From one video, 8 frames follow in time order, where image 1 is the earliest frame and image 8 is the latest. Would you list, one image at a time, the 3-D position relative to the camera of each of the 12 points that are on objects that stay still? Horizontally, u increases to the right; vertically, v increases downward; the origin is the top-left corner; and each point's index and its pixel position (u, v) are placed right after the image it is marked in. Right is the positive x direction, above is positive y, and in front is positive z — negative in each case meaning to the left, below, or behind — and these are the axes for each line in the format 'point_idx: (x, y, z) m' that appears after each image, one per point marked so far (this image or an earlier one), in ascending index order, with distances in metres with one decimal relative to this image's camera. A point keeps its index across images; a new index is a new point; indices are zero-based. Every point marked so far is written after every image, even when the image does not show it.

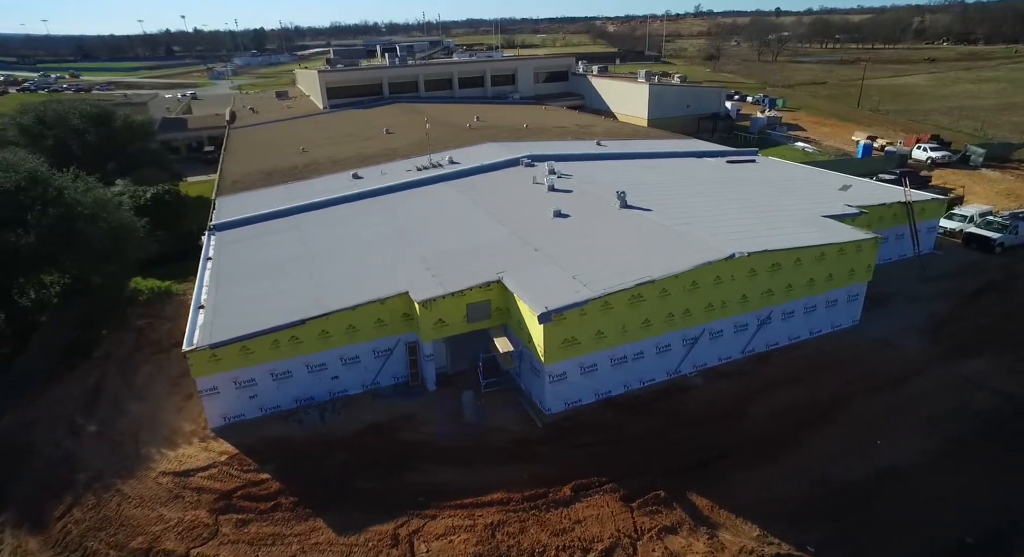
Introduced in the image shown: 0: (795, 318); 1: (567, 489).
0: (+8.5, -1.2, +16.4) m
1: (+1.2, -4.5, +11.8) m
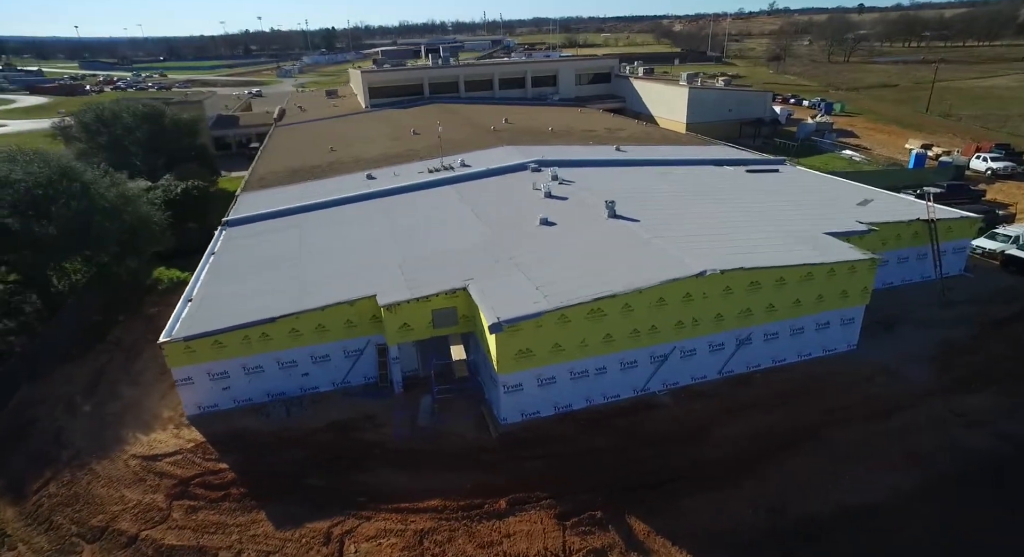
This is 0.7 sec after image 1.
0: (+7.6, -1.7, +15.6) m
1: (-0.2, -4.8, +11.8) m
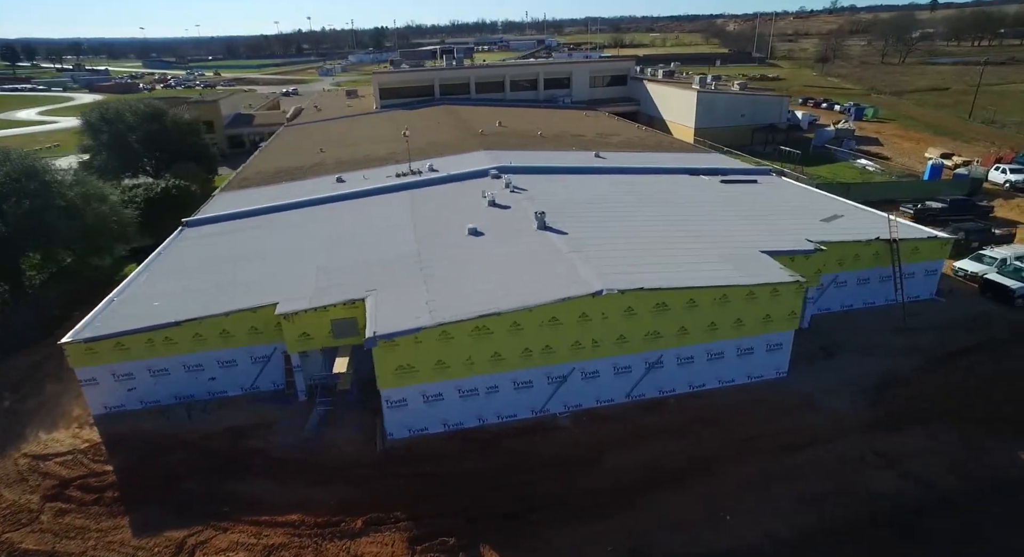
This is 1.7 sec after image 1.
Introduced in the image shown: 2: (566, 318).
0: (+5.0, -2.3, +14.8) m
1: (-3.2, -5.1, +11.6) m
2: (+1.3, -1.0, +13.4) m
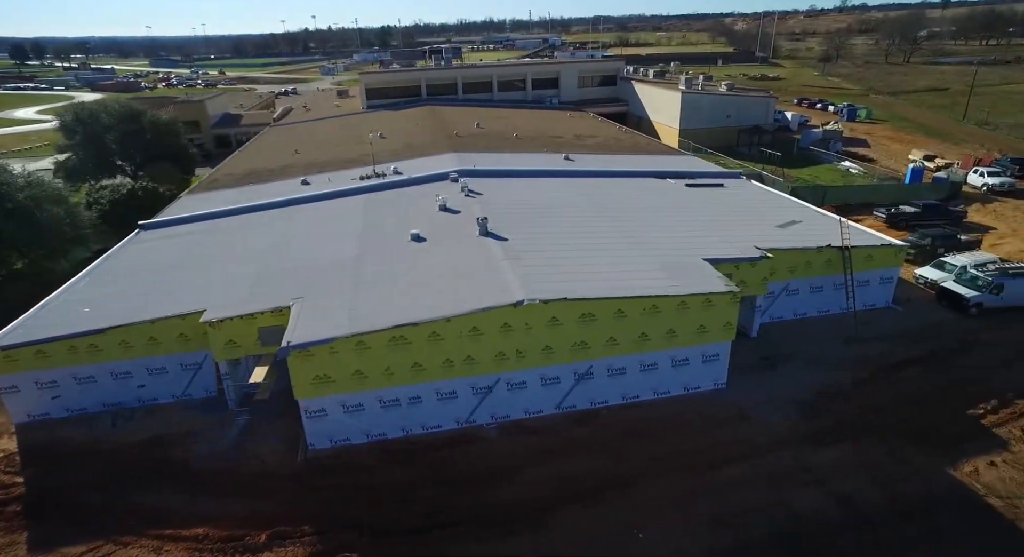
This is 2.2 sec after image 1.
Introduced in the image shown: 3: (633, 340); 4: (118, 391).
0: (+3.1, -2.6, +14.5) m
1: (-5.1, -5.3, +11.4) m
2: (-0.6, -1.2, +13.1) m
3: (+3.1, -1.6, +14.0) m
4: (-10.8, -3.1, +15.1) m
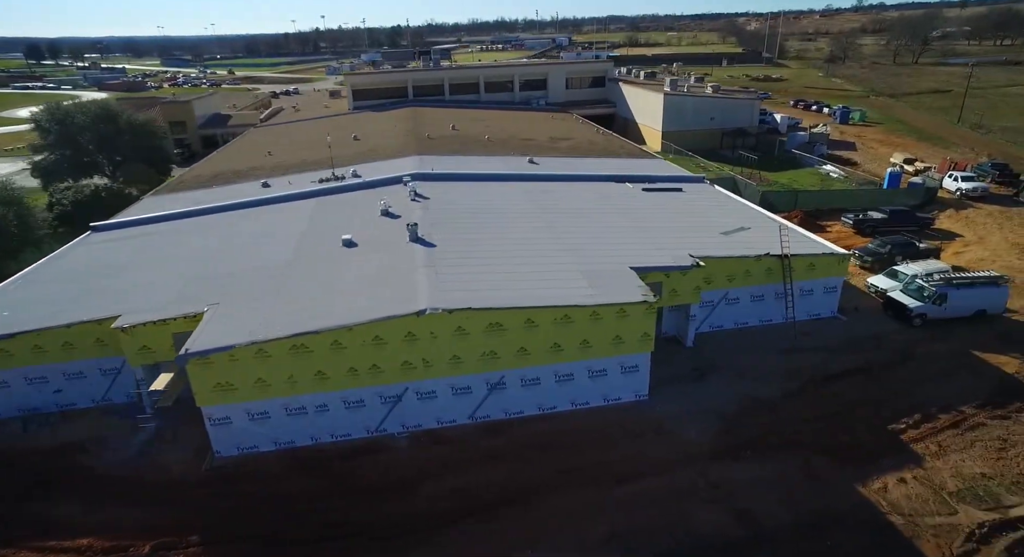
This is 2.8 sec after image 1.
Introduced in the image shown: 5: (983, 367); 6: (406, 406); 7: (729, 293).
0: (+0.8, -2.8, +14.3) m
1: (-7.4, -5.5, +11.3) m
2: (-2.8, -1.4, +13.0) m
3: (+0.8, -1.8, +13.8) m
4: (-13.0, -3.2, +15.1) m
5: (+13.7, -2.6, +16.1) m
6: (-2.7, -3.2, +13.9) m
7: (+7.0, -0.5, +17.8) m
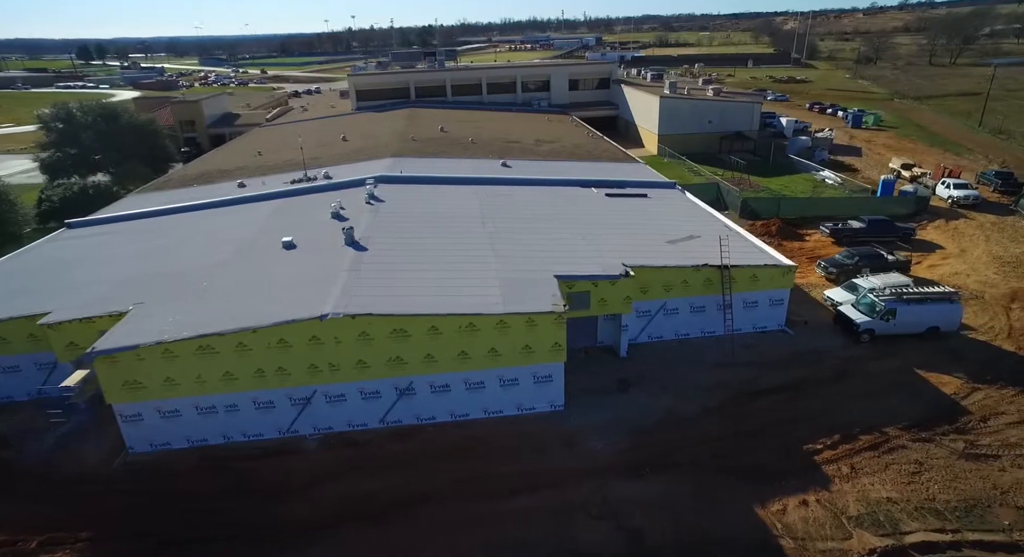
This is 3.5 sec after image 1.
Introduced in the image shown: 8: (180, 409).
0: (-1.5, -3.0, +14.3) m
1: (-9.9, -5.5, +11.7) m
2: (-5.2, -1.5, +13.1) m
3: (-1.5, -2.0, +13.8) m
4: (-15.3, -3.1, +15.8) m
5: (+11.5, -3.0, +15.5) m
6: (-5.0, -3.3, +14.0) m
7: (+4.9, -0.8, +17.5) m
8: (-8.2, -3.2, +13.5) m
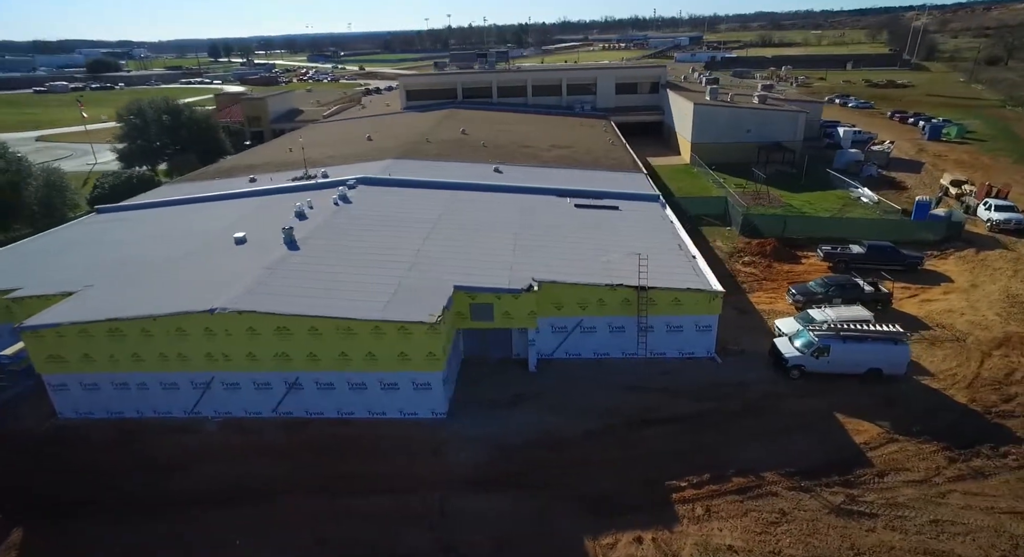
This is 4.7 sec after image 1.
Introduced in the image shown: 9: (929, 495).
0: (-4.6, -3.1, +15.0) m
1: (-13.5, -5.0, +13.6) m
2: (-8.4, -1.4, +14.4) m
3: (-4.7, -2.1, +14.5) m
4: (-18.1, -2.3, +18.4) m
5: (+8.3, -4.0, +14.3) m
6: (-8.2, -3.2, +15.2) m
7: (+2.3, -1.3, +17.3) m
8: (-11.4, -2.9, +15.2) m
9: (+9.3, -4.8, +12.3) m
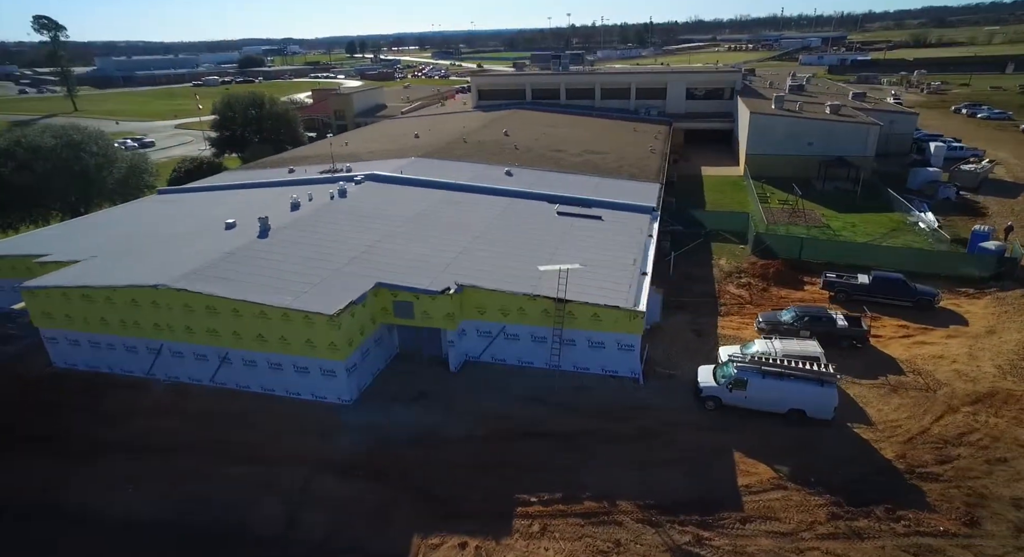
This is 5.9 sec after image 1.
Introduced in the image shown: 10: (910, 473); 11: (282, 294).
0: (-7.4, -2.7, +16.5) m
1: (-16.5, -3.9, +16.8) m
2: (-11.1, -0.7, +16.6) m
3: (-7.5, -1.7, +16.0) m
4: (-19.9, -0.9, +22.3) m
5: (+5.1, -4.7, +13.5) m
6: (-10.9, -2.6, +17.4) m
7: (-0.1, -1.6, +17.5) m
8: (-14.0, -2.0, +17.9) m
9: (+5.6, -5.6, +11.3) m
10: (+9.5, -4.6, +13.1) m
11: (-6.6, -0.4, +16.0) m
